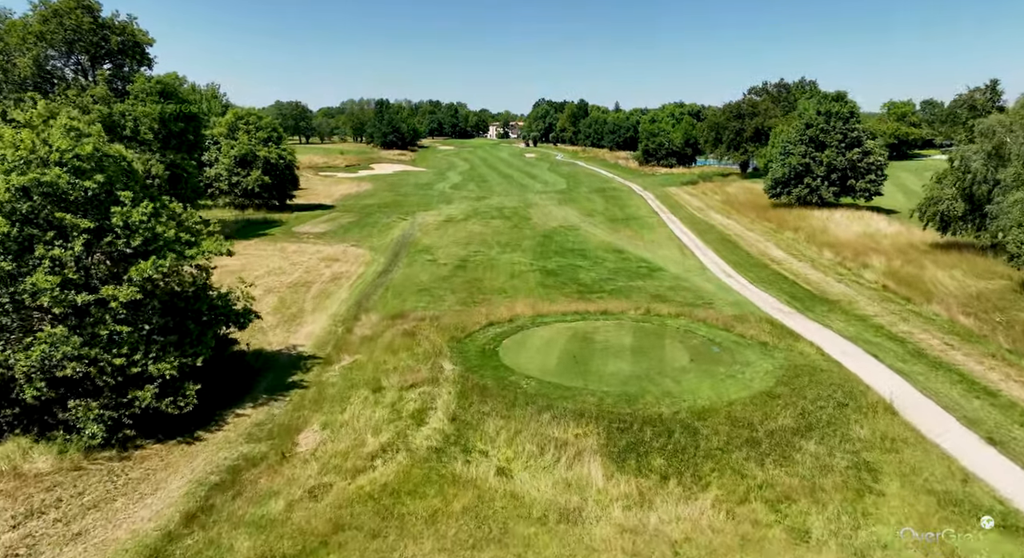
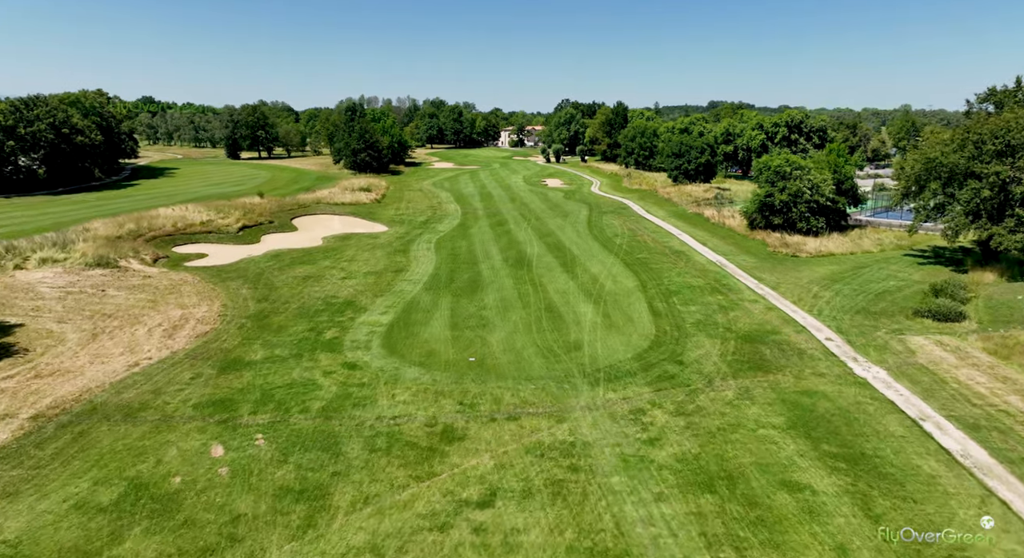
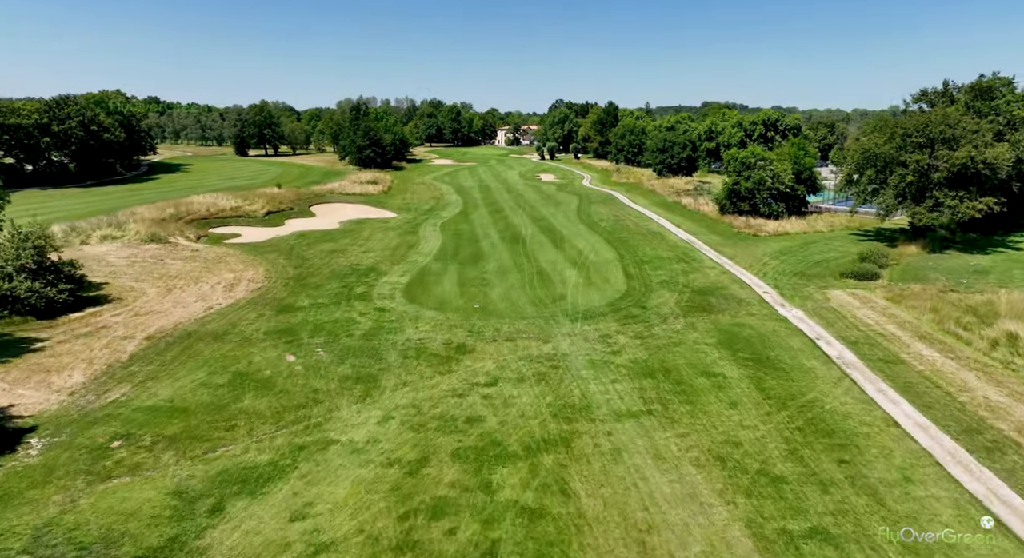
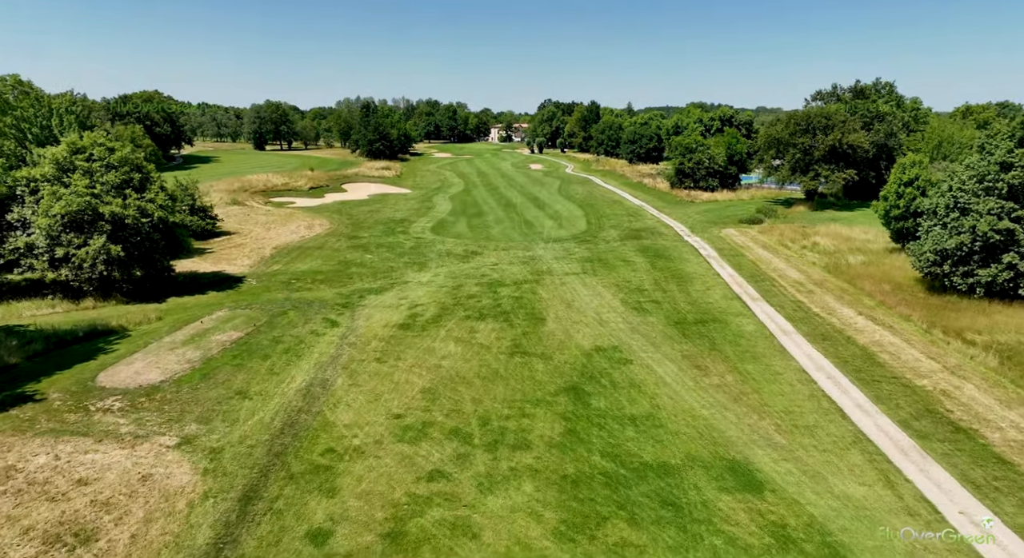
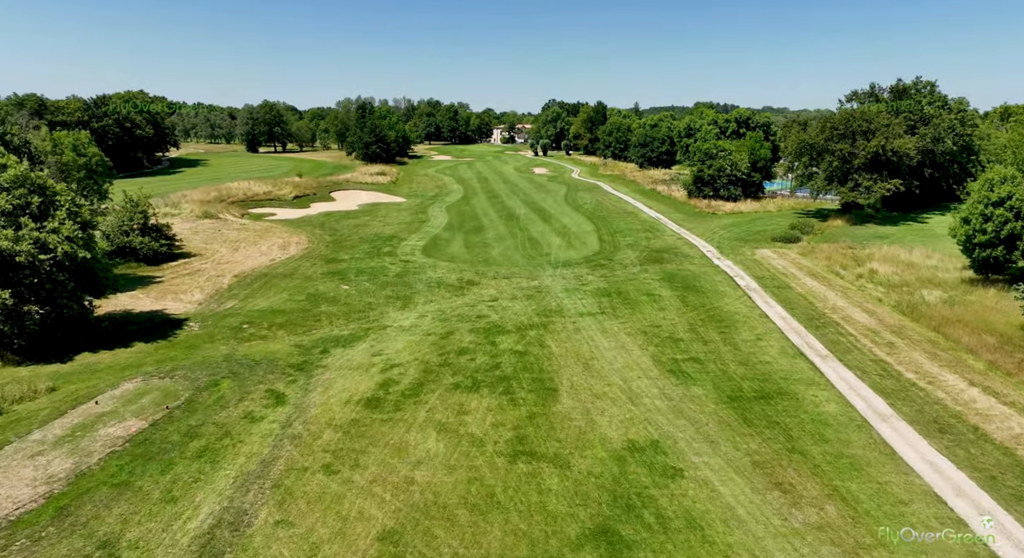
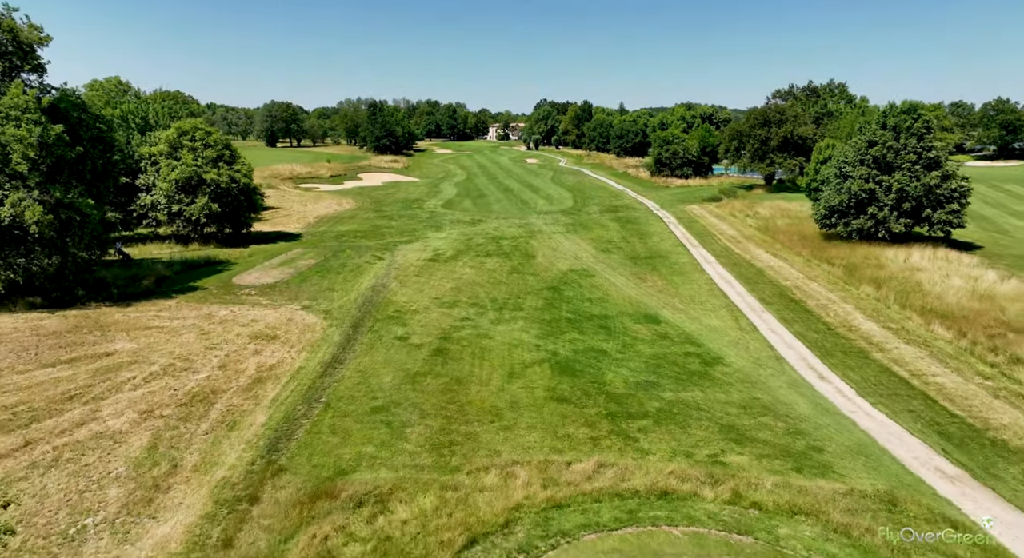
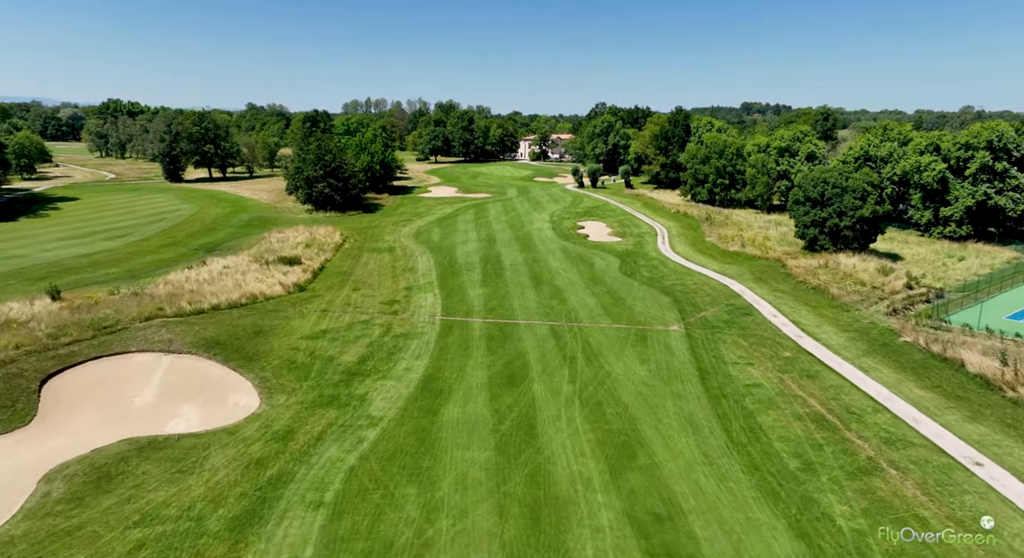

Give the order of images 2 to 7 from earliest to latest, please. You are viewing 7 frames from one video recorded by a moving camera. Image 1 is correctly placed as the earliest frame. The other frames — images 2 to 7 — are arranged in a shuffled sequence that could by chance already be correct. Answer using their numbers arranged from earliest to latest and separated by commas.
6, 4, 5, 3, 2, 7
